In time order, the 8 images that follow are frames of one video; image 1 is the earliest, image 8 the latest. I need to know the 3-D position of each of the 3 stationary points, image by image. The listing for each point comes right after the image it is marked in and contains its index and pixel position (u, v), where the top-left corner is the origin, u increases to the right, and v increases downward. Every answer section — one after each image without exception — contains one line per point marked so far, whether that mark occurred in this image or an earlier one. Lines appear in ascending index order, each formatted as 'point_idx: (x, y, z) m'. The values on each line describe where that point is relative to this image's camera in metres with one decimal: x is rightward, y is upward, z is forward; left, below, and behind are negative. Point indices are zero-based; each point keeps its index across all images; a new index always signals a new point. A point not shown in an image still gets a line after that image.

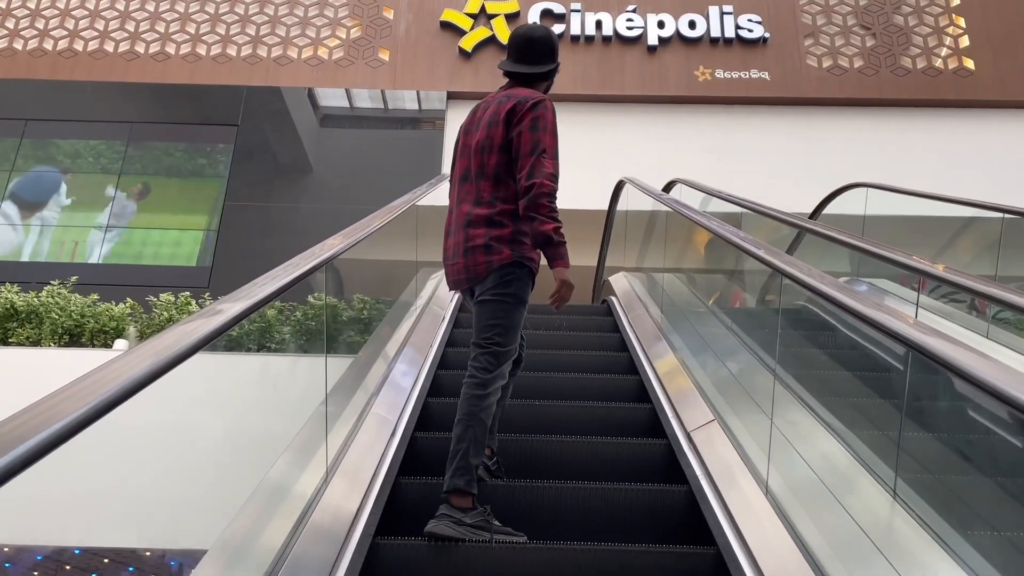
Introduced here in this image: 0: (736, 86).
0: (+2.0, +1.8, +7.4) m
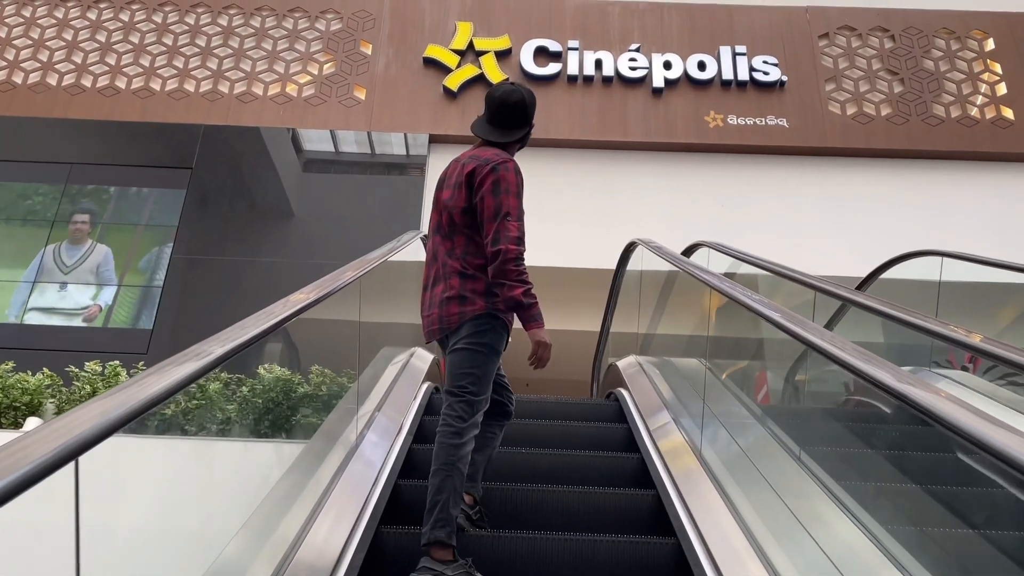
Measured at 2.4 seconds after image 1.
0: (+1.9, +1.2, +6.7) m
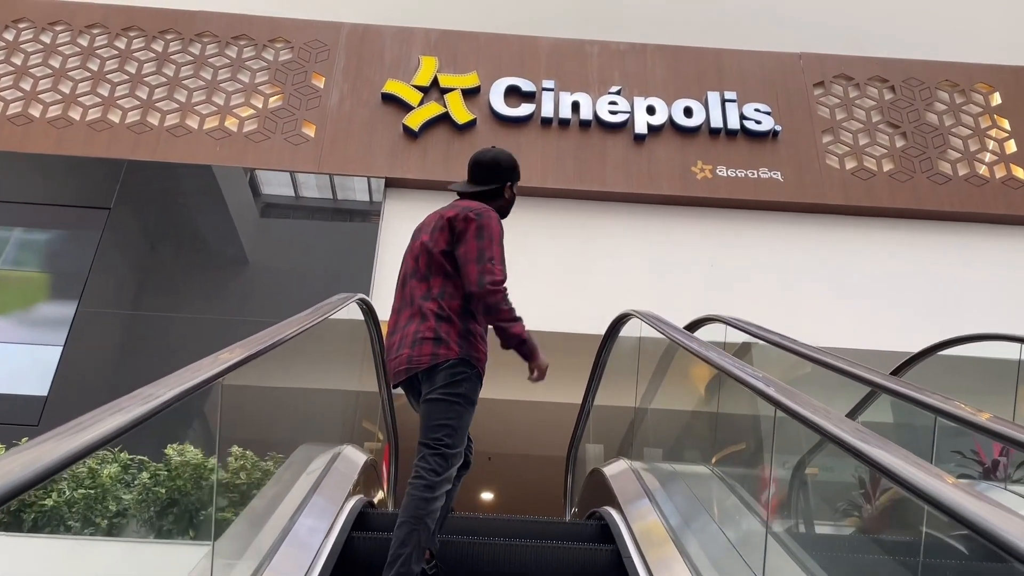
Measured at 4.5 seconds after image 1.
0: (+1.7, +0.7, +6.1) m
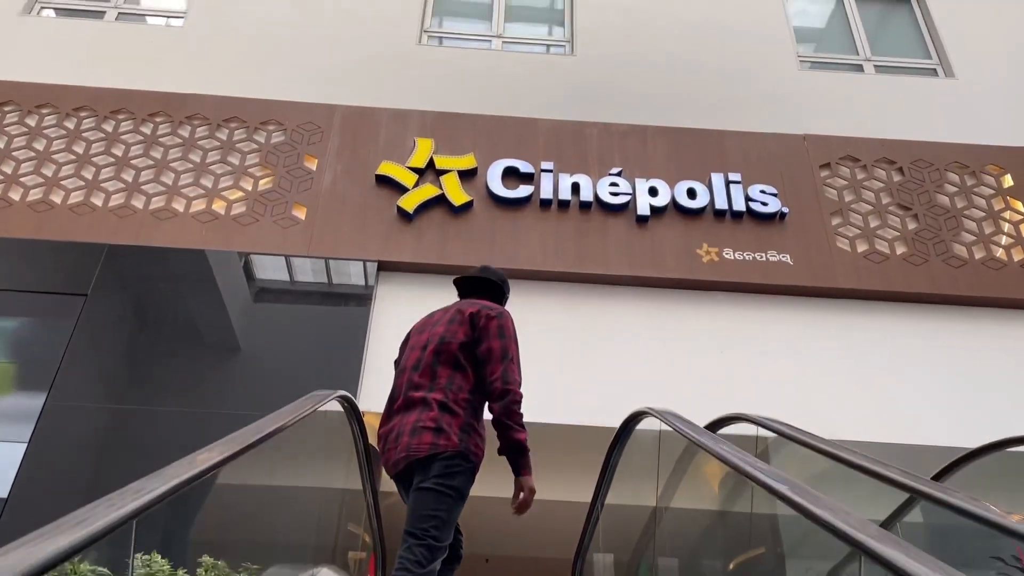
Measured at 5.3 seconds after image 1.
0: (+1.6, +0.1, +5.9) m
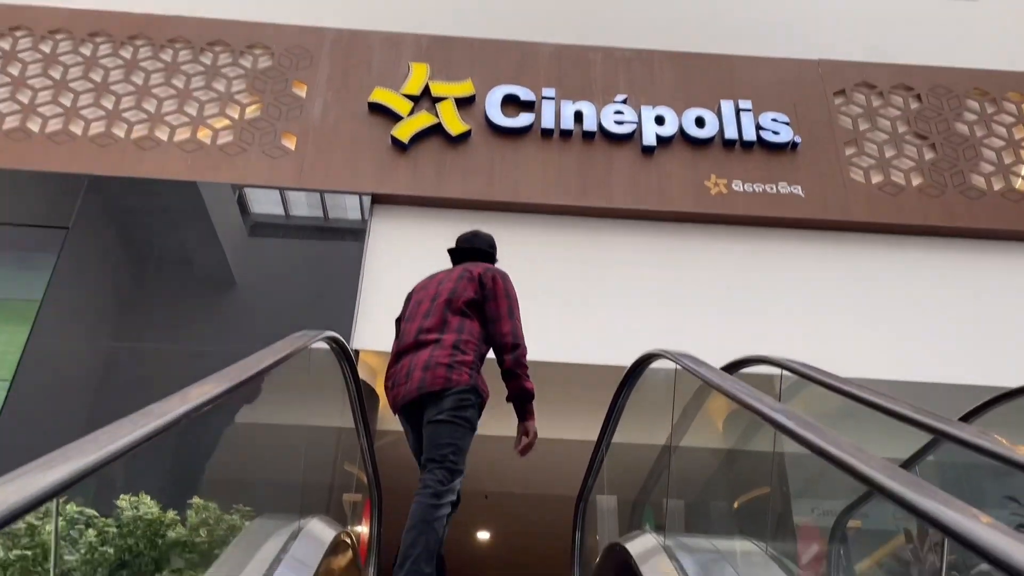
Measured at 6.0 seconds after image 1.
0: (+1.6, +0.6, +5.6) m
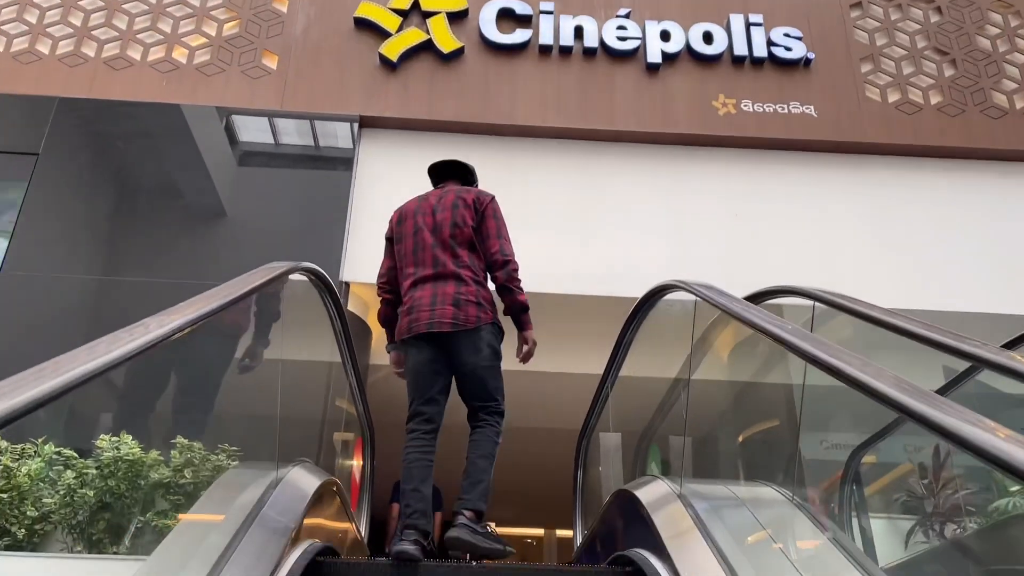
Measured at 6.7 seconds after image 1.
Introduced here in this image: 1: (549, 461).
0: (+1.6, +1.0, +5.4) m
1: (+0.4, -1.8, +8.9) m
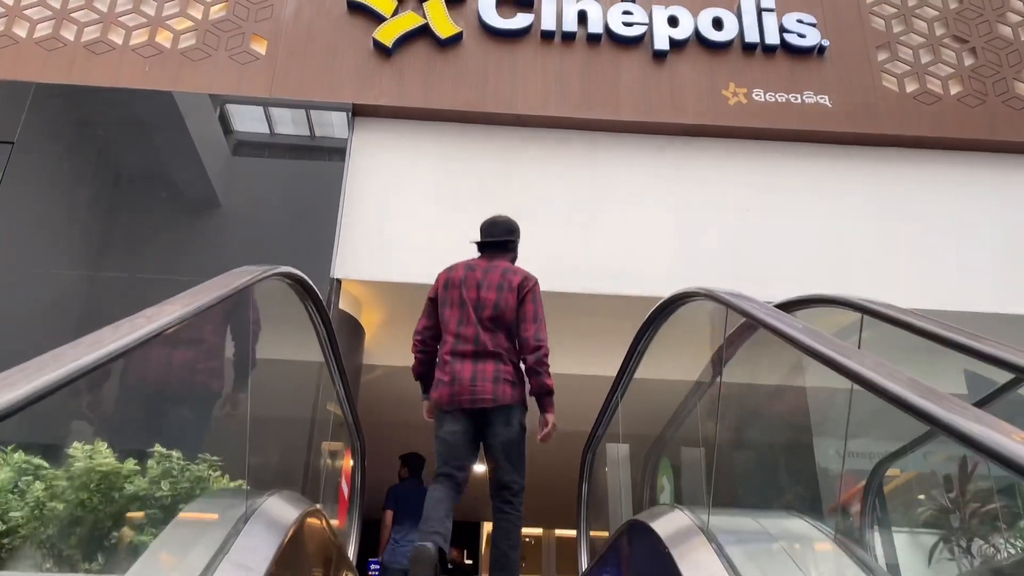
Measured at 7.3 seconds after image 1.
0: (+1.6, +1.1, +5.1) m
1: (+0.4, -1.7, +8.7) m
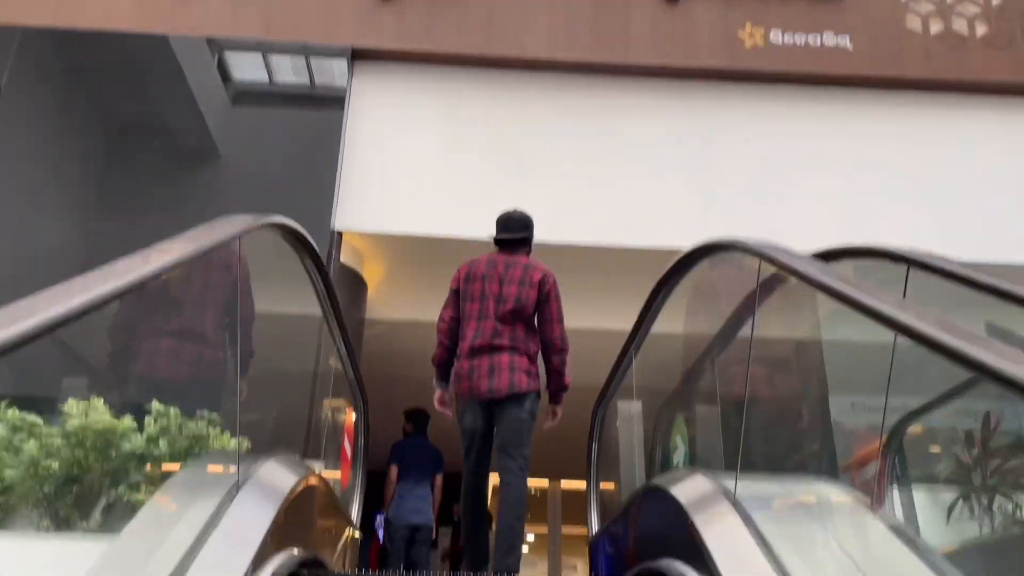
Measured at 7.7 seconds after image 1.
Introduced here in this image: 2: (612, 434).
0: (+1.7, +1.3, +4.9) m
1: (+0.4, -1.2, +8.6) m
2: (+0.5, -0.7, +4.0) m
